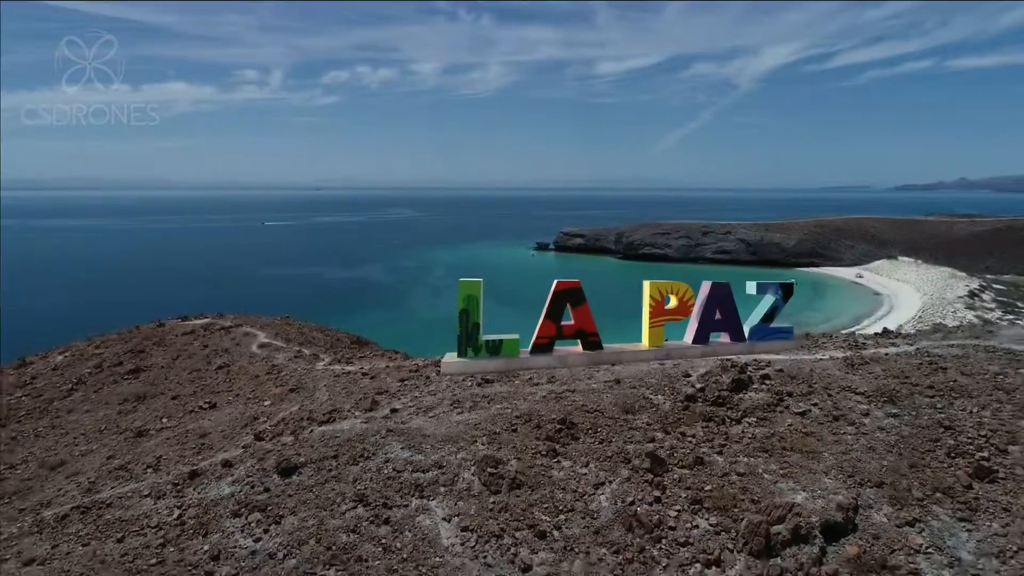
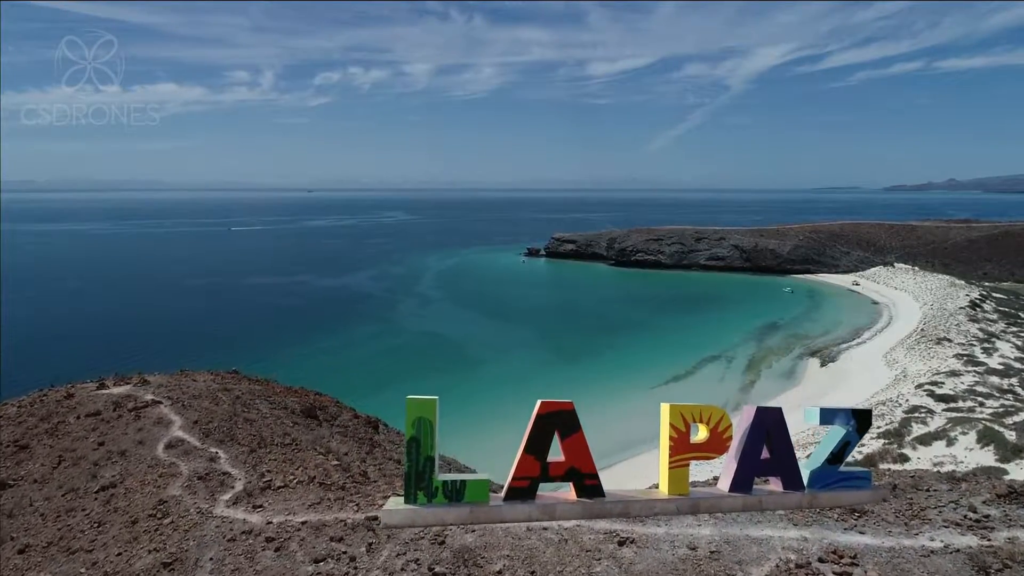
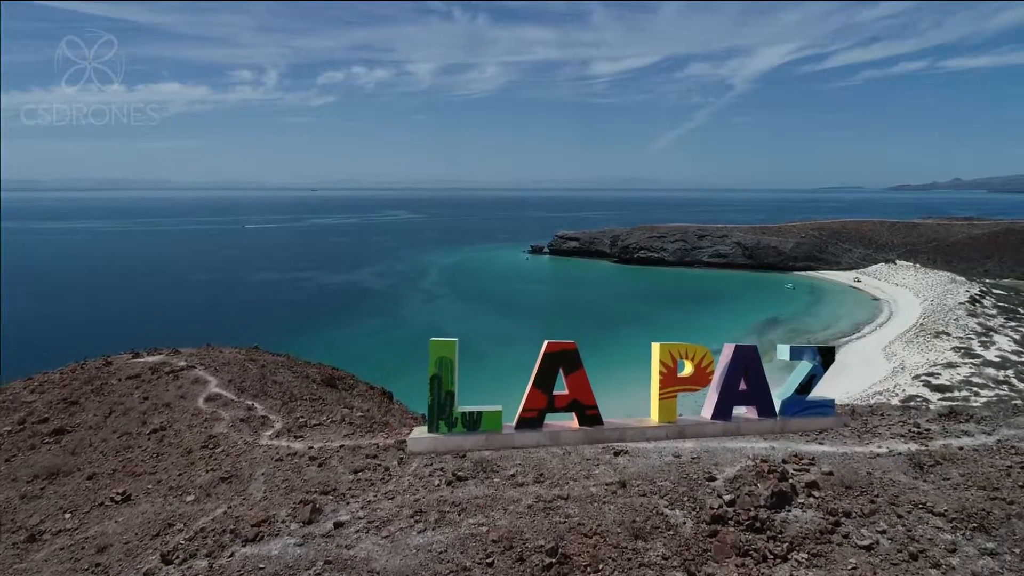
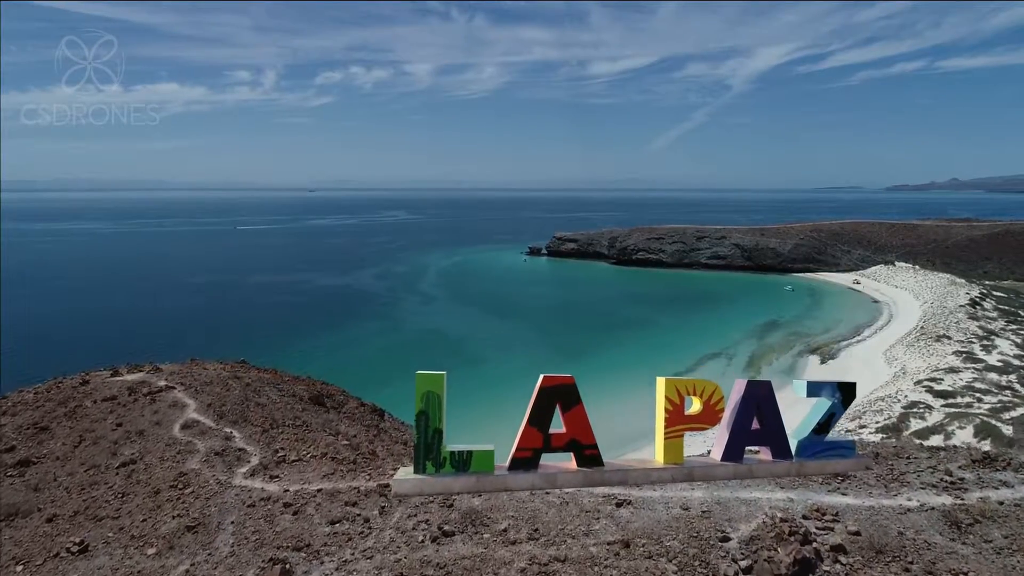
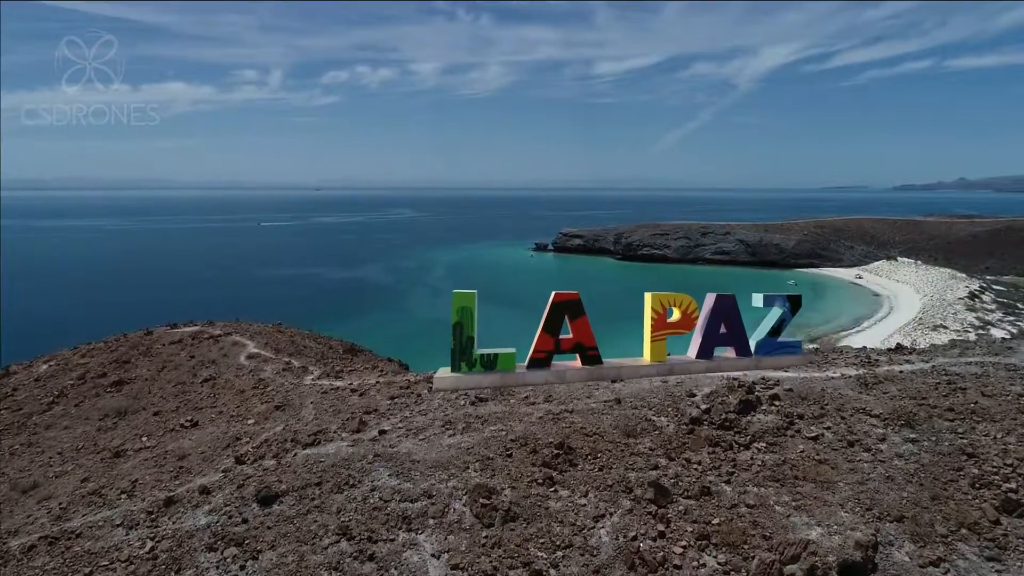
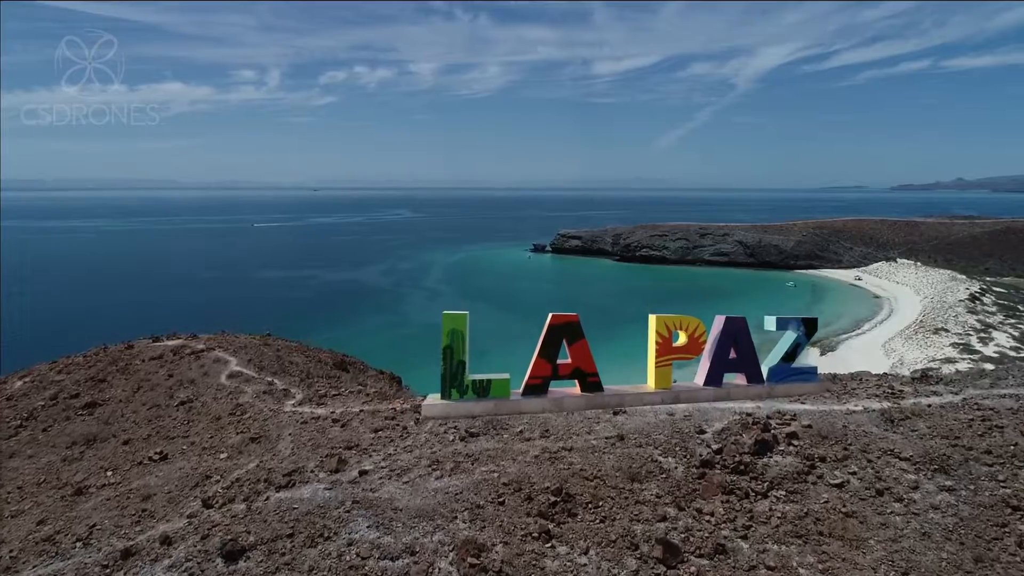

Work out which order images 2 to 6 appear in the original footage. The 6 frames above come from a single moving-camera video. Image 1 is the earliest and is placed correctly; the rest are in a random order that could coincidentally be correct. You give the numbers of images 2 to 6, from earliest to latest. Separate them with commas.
5, 6, 3, 4, 2
